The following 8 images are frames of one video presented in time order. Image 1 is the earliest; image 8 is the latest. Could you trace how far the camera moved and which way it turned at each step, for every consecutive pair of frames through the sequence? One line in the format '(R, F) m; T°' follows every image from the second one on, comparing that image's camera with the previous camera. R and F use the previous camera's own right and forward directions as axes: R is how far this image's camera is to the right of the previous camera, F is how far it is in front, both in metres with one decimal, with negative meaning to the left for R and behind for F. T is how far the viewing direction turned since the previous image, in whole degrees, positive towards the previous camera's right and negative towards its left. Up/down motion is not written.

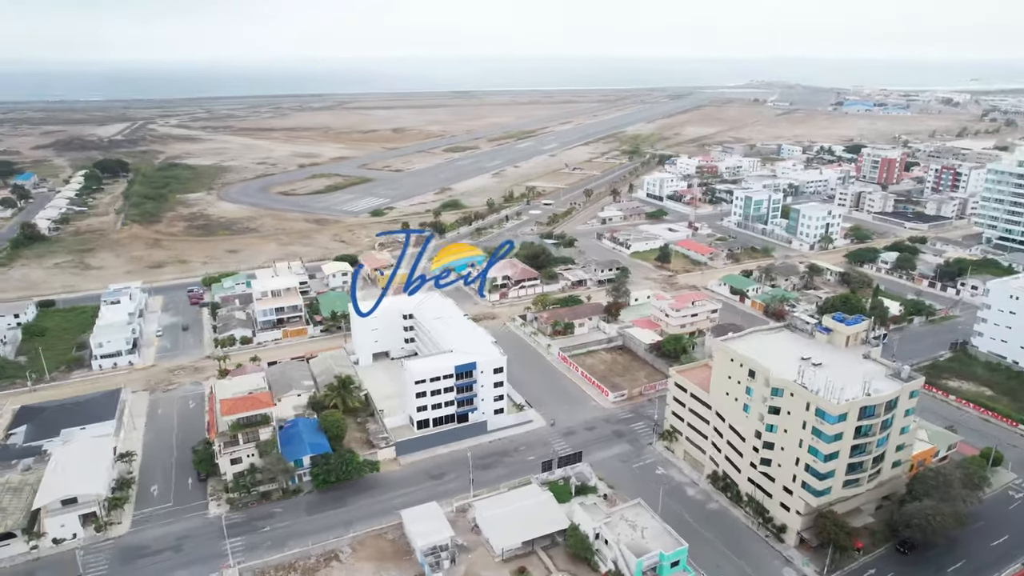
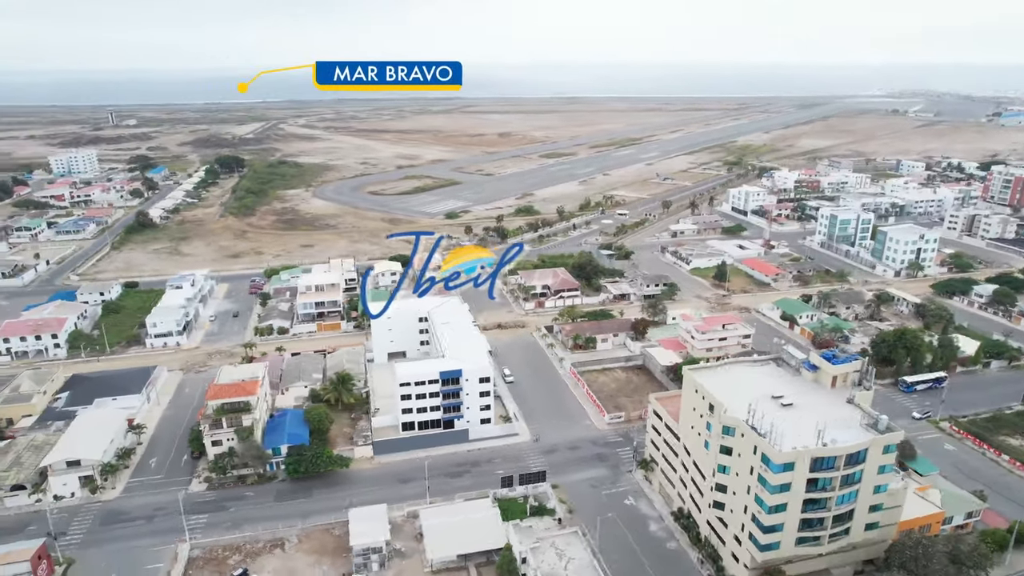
(+5.6, +0.9) m; -11°
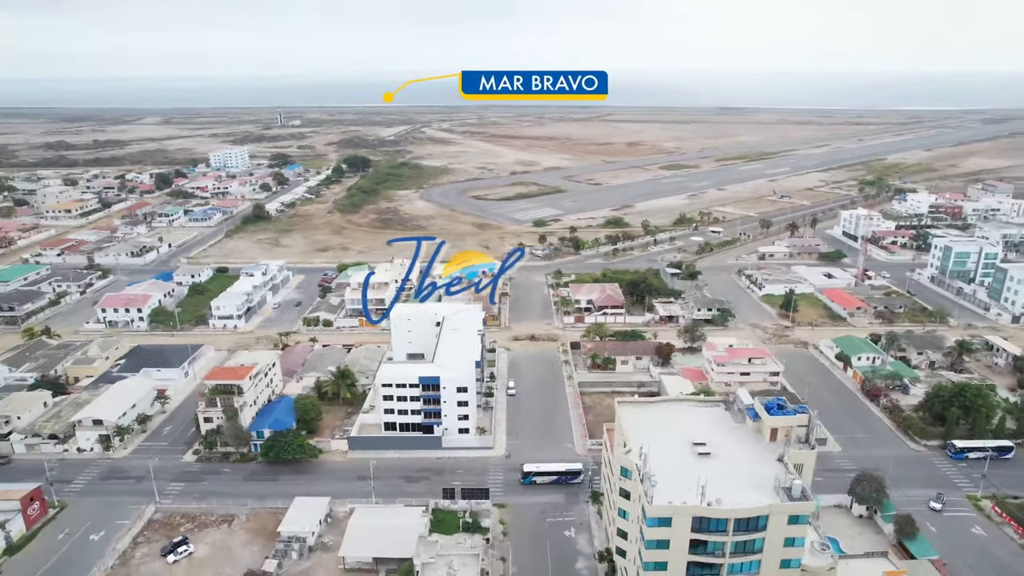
(+7.1, +1.1) m; -13°
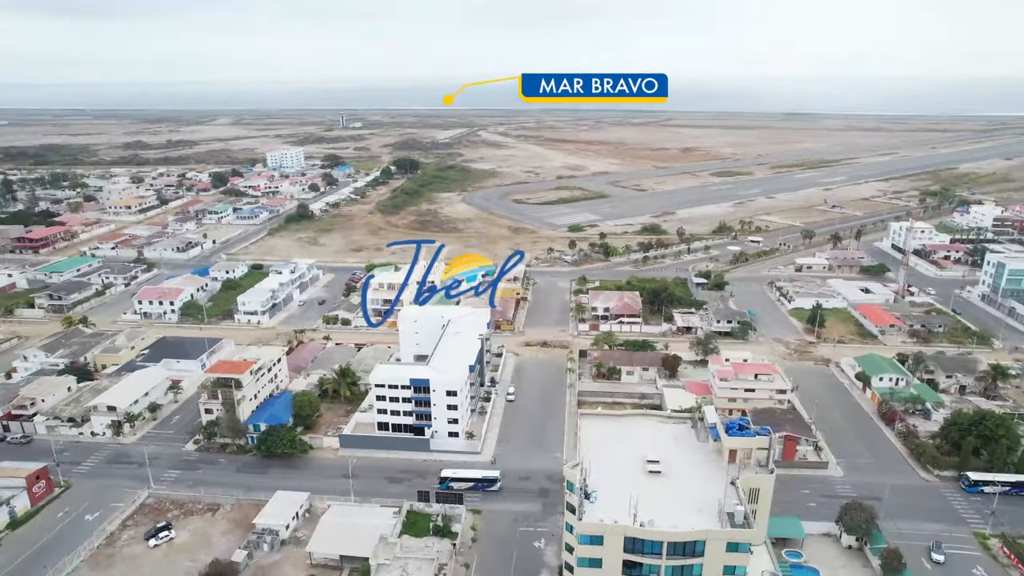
(+3.1, +0.3) m; -5°
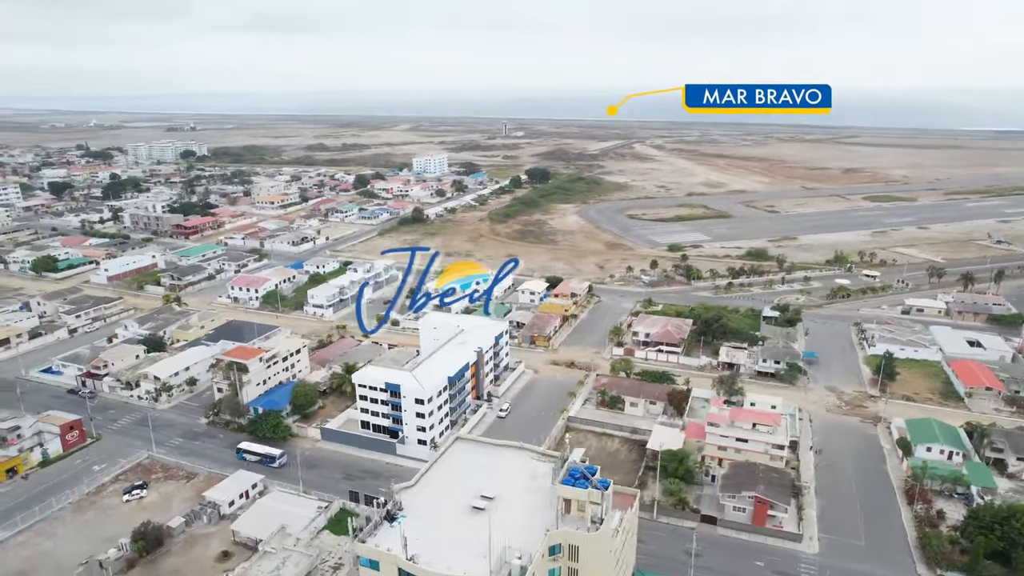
(+8.7, +1.5) m; -15°
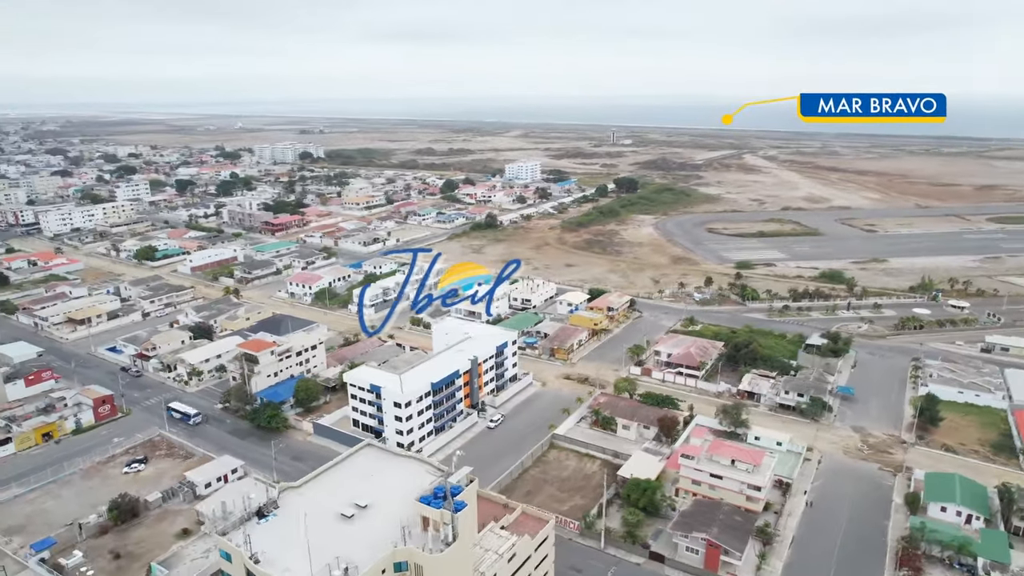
(+6.1, +0.9) m; -10°
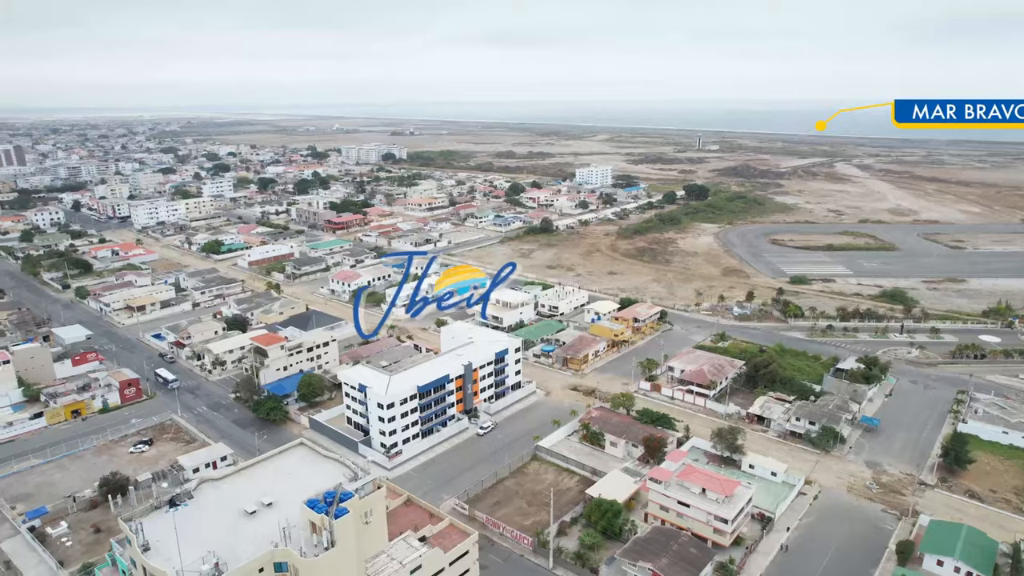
(+4.8, +0.8) m; -8°
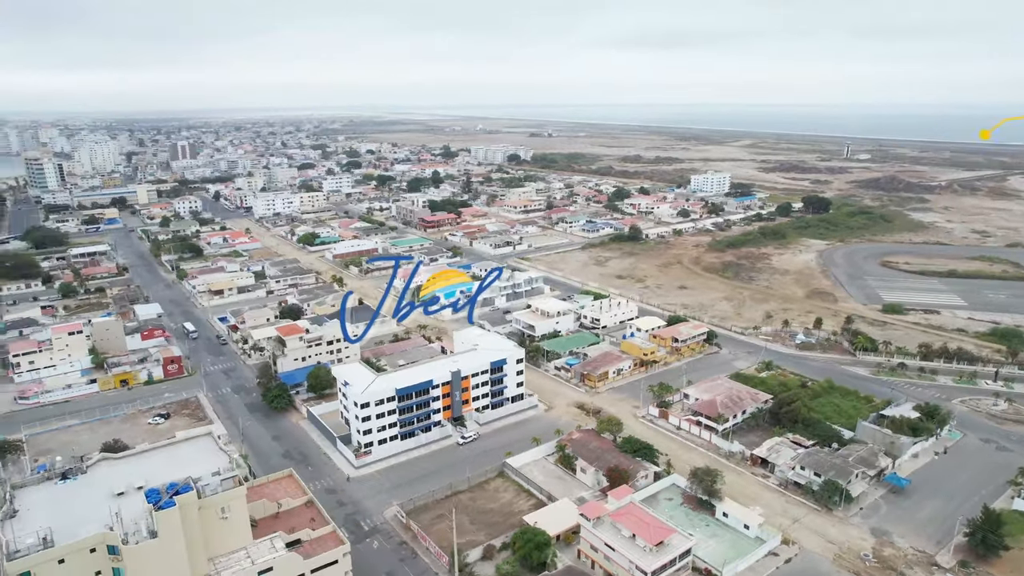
(+7.4, +1.8) m; -13°
